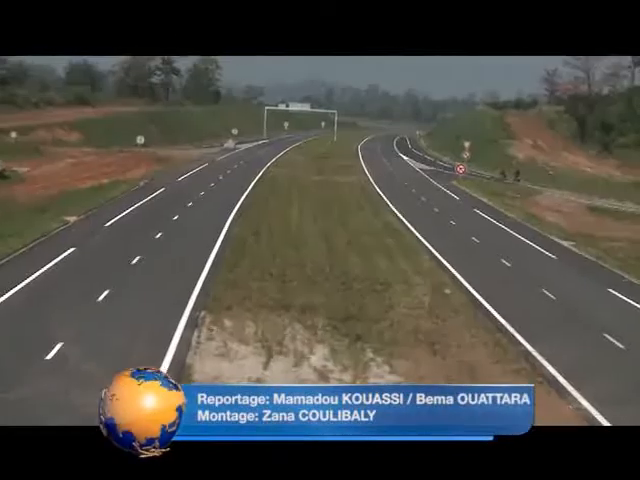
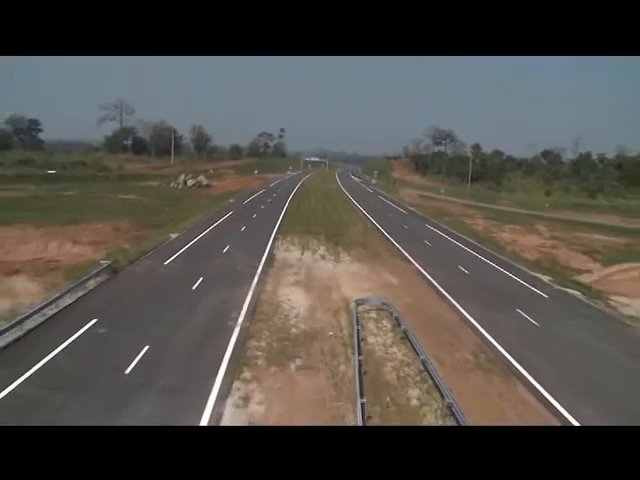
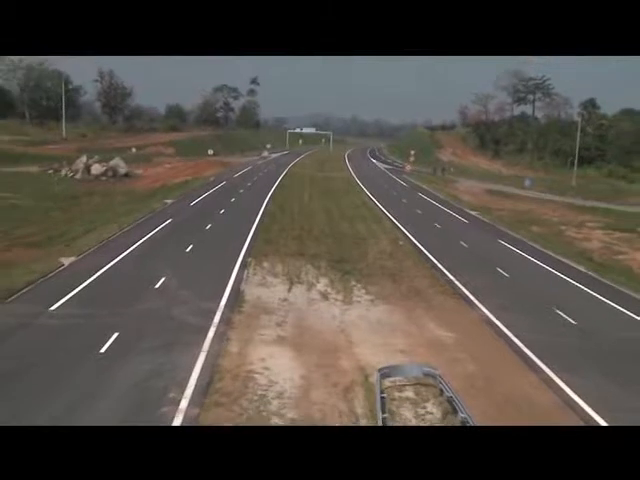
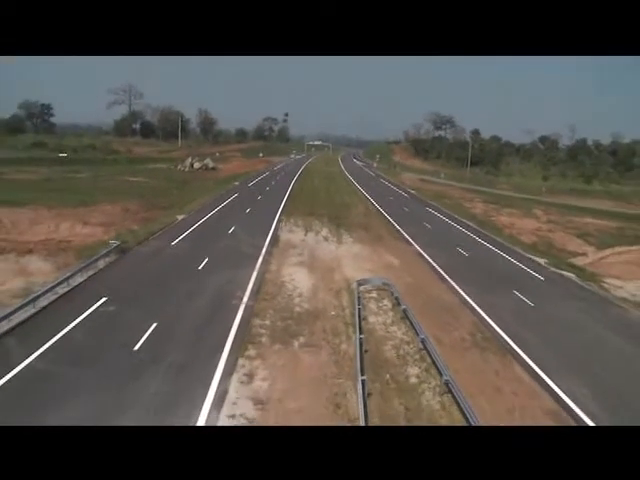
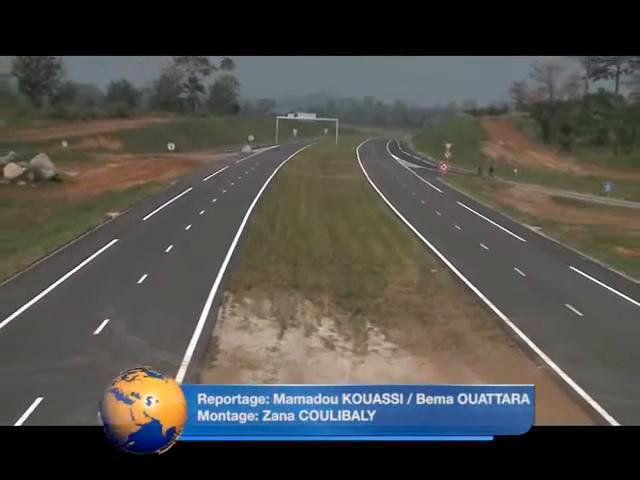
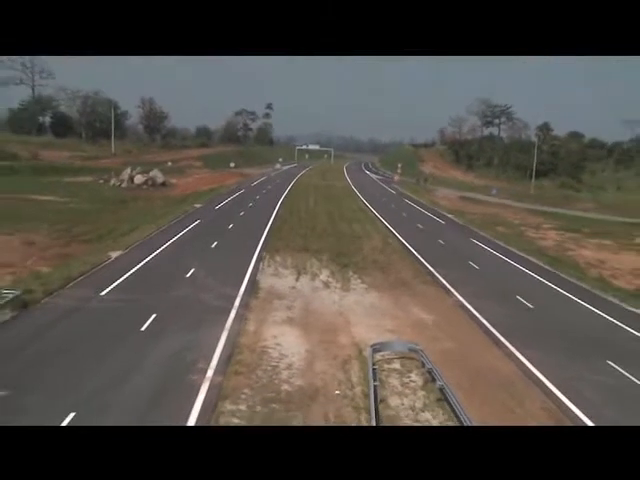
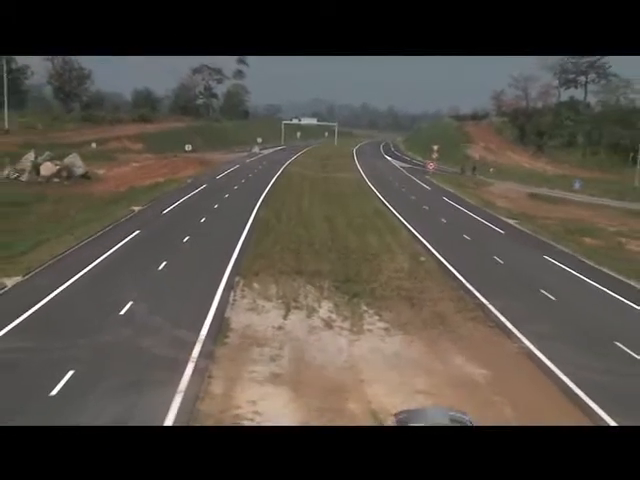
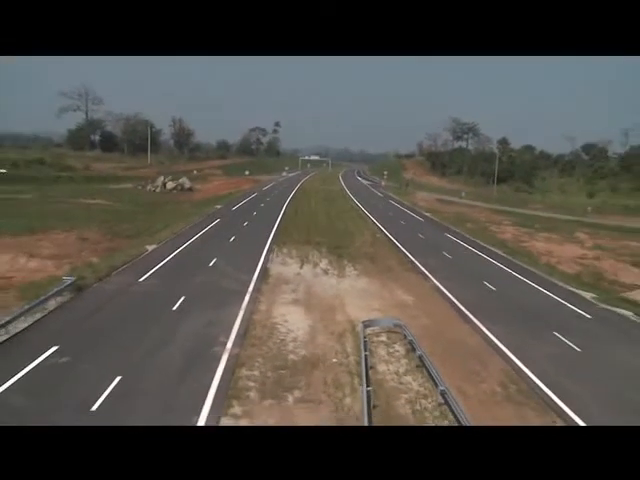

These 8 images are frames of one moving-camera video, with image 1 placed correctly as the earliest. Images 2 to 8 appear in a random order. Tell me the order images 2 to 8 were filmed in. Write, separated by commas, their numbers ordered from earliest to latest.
5, 7, 3, 6, 8, 2, 4
